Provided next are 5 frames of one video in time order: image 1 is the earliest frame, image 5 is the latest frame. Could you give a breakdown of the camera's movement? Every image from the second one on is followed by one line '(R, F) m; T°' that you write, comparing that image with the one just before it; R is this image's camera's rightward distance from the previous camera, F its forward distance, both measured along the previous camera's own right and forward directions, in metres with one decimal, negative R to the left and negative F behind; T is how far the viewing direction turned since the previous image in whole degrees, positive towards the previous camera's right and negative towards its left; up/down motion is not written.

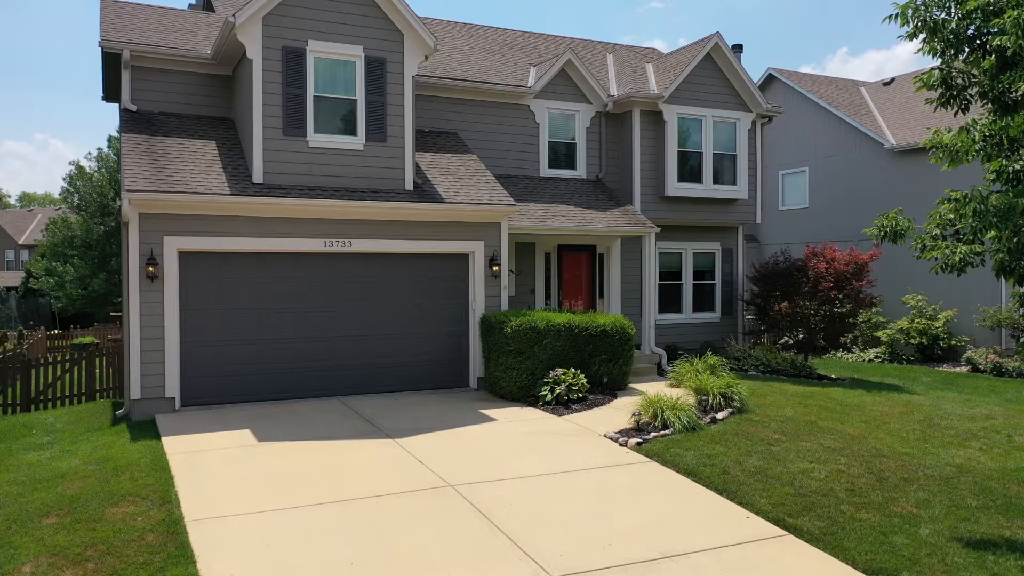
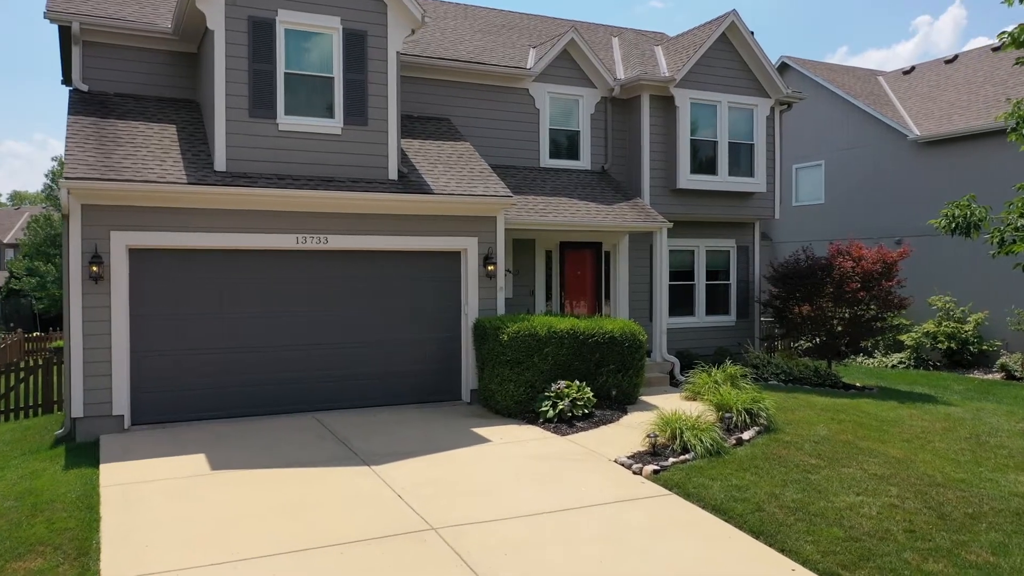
(0.0, +1.2) m; 0°
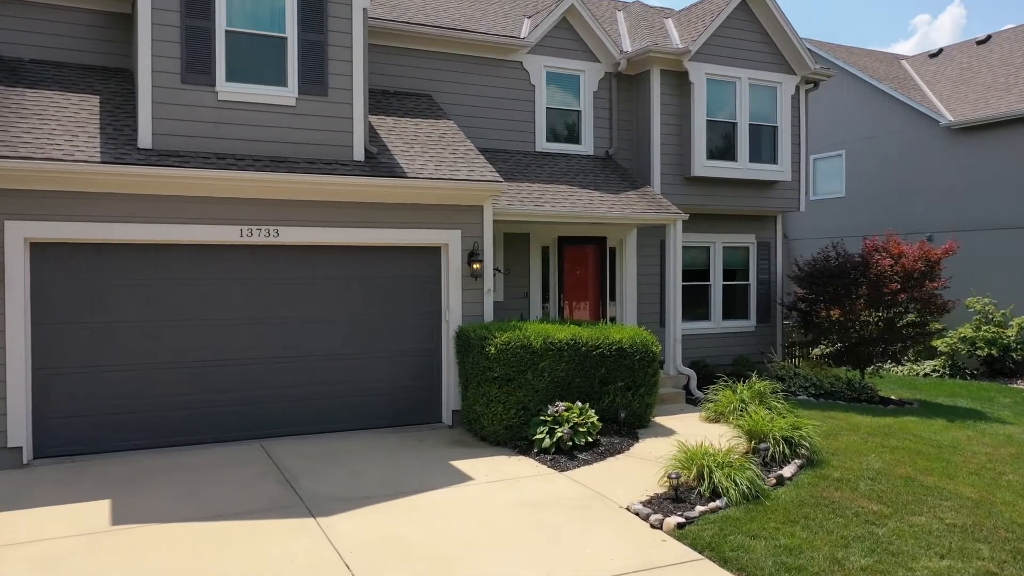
(+0.1, +1.6) m; 0°
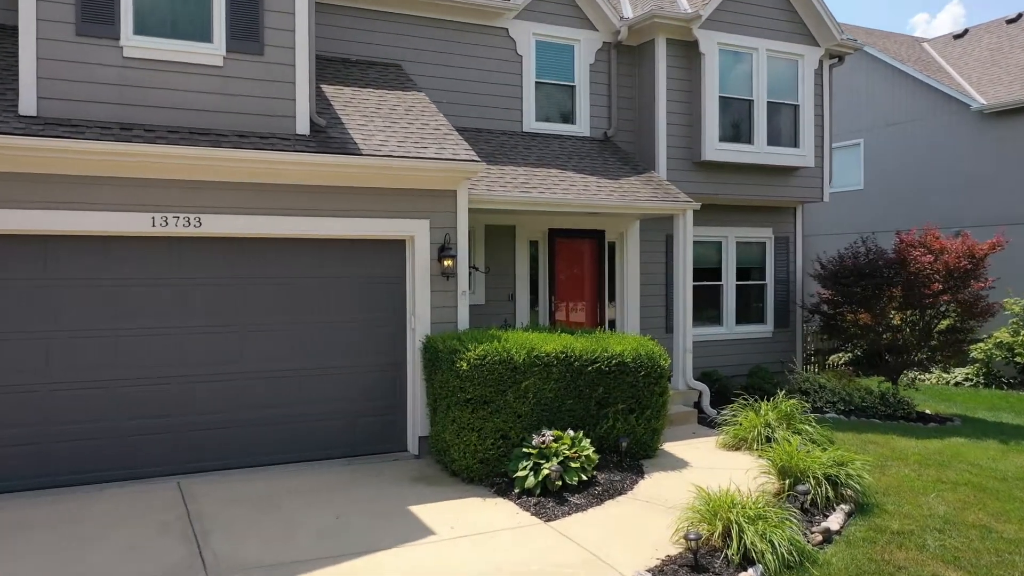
(+0.1, +1.5) m; 0°
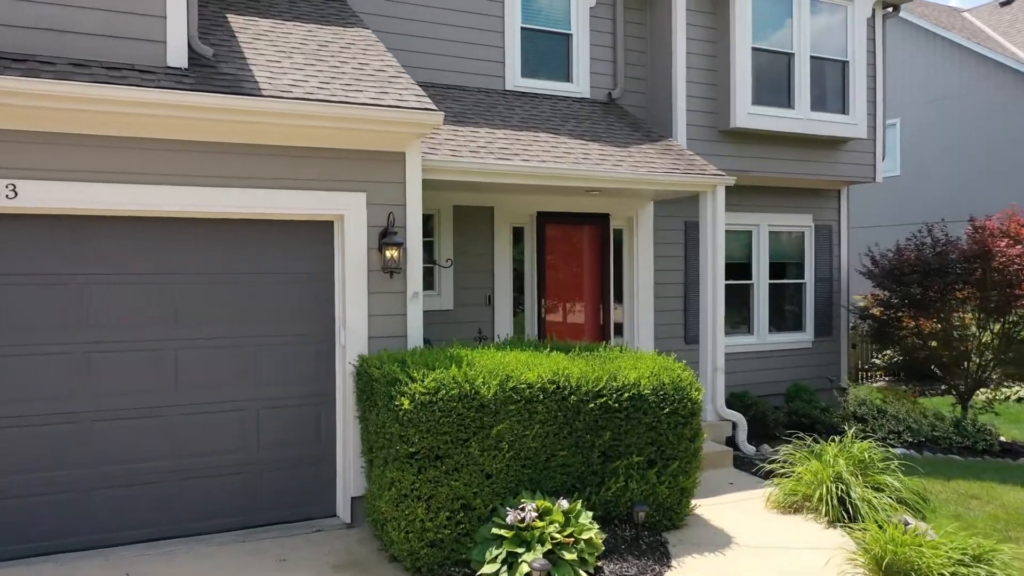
(+0.2, +2.1) m; 0°
